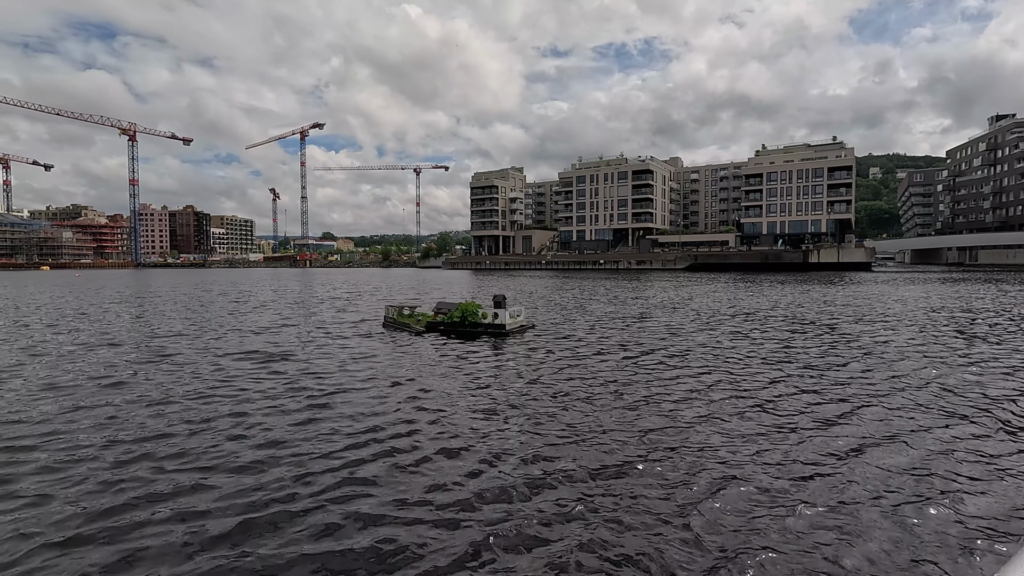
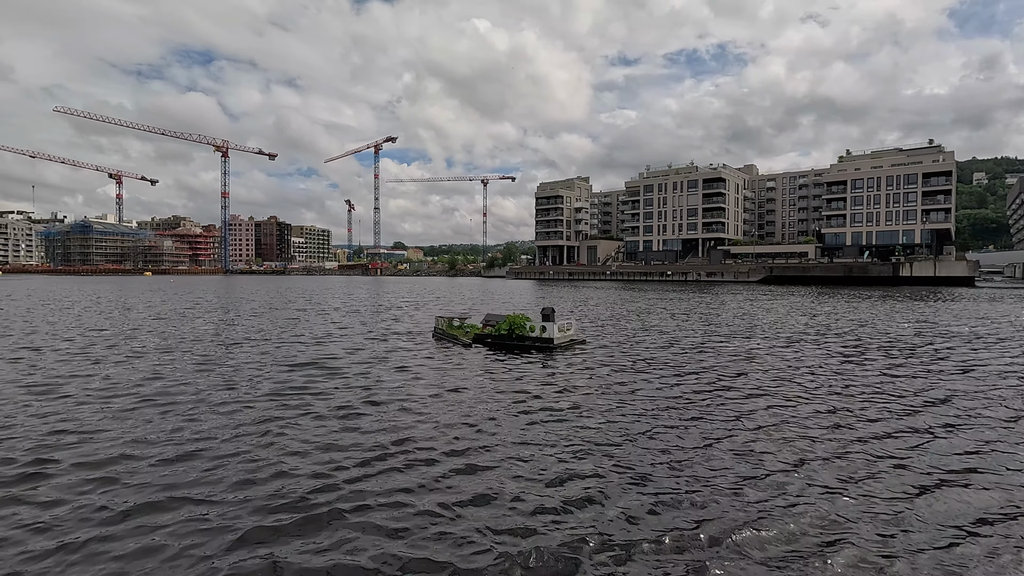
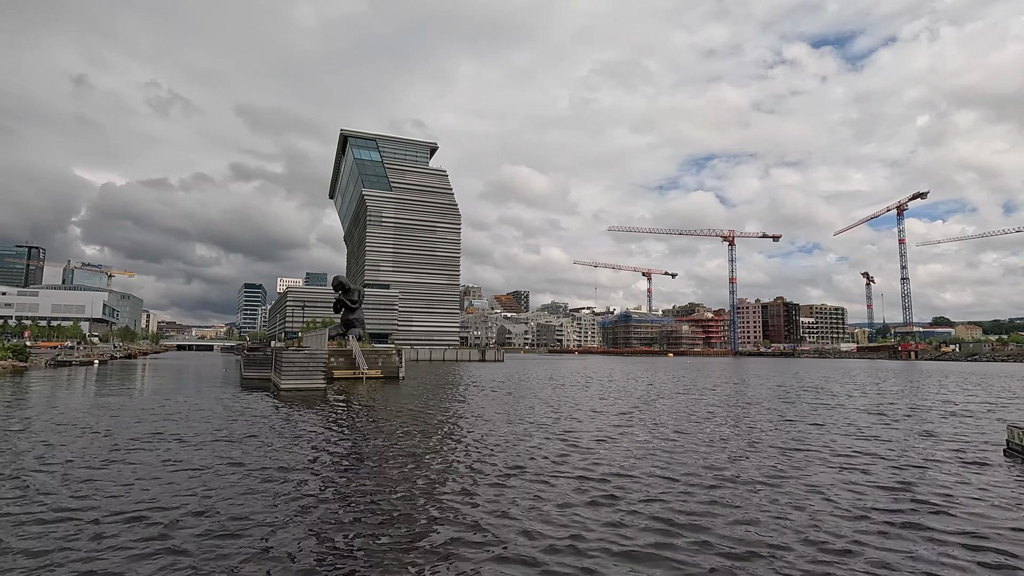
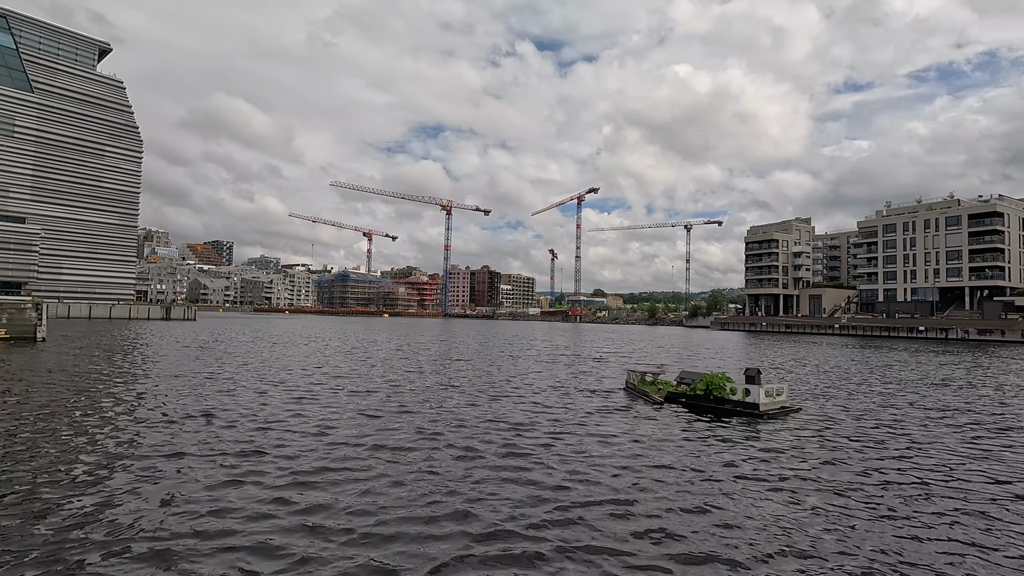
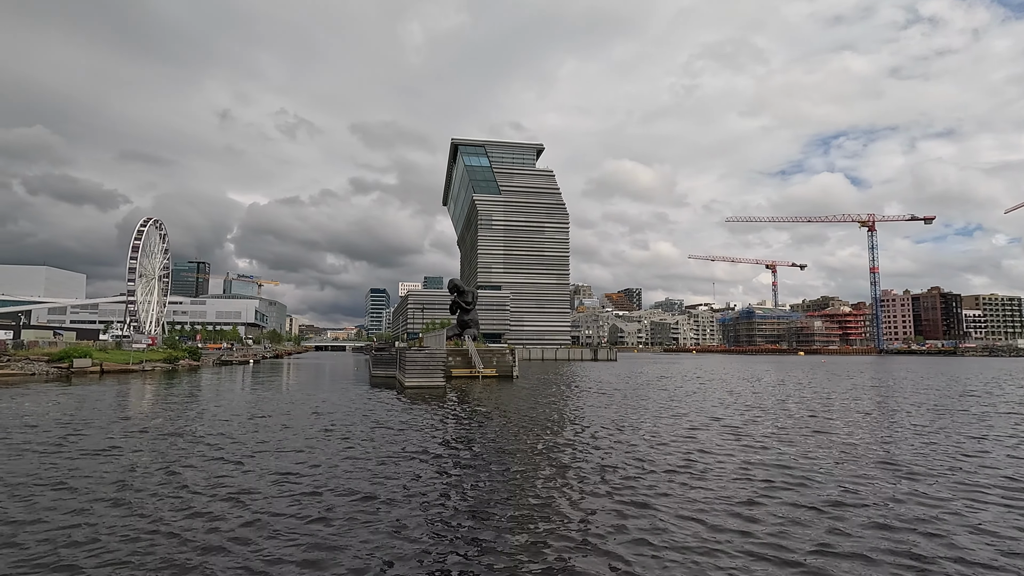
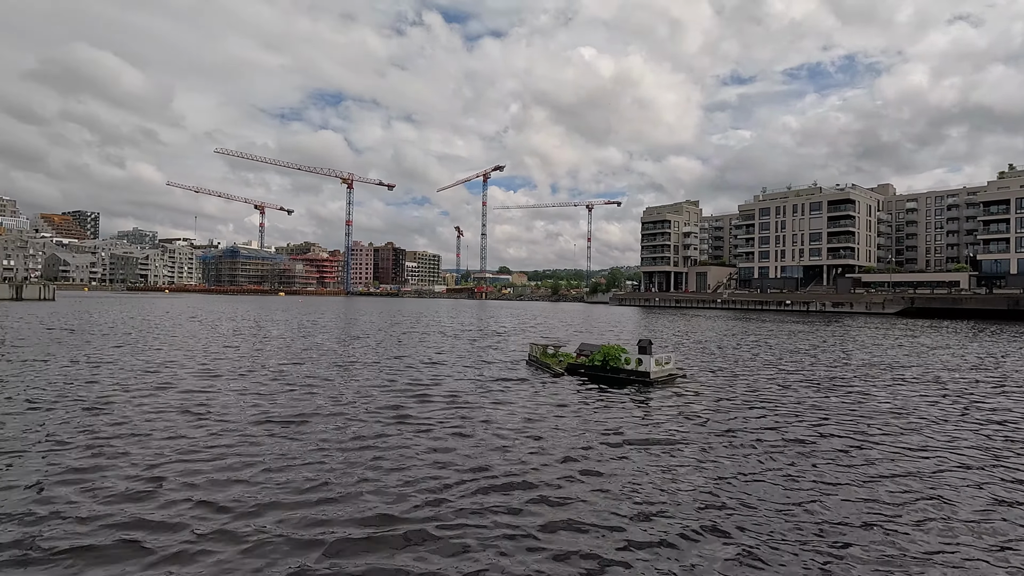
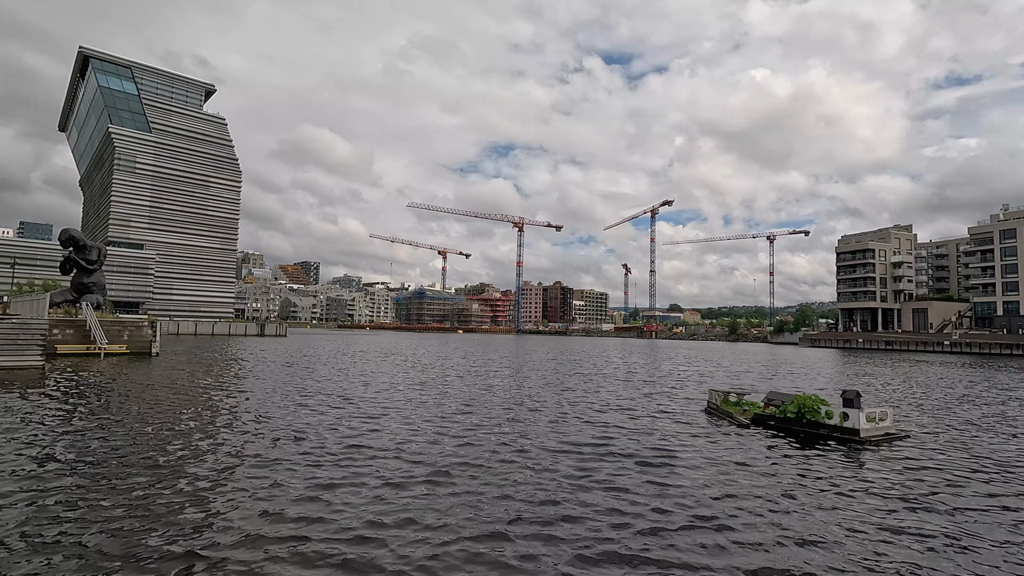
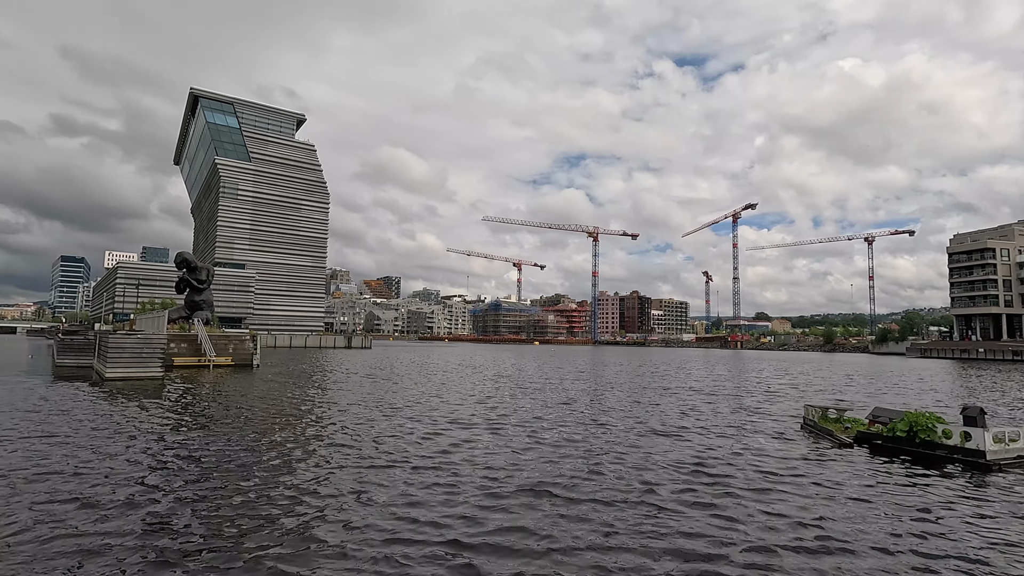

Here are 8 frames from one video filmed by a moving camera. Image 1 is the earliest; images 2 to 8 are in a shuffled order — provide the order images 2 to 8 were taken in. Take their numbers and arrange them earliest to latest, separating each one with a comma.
2, 6, 4, 7, 8, 3, 5
